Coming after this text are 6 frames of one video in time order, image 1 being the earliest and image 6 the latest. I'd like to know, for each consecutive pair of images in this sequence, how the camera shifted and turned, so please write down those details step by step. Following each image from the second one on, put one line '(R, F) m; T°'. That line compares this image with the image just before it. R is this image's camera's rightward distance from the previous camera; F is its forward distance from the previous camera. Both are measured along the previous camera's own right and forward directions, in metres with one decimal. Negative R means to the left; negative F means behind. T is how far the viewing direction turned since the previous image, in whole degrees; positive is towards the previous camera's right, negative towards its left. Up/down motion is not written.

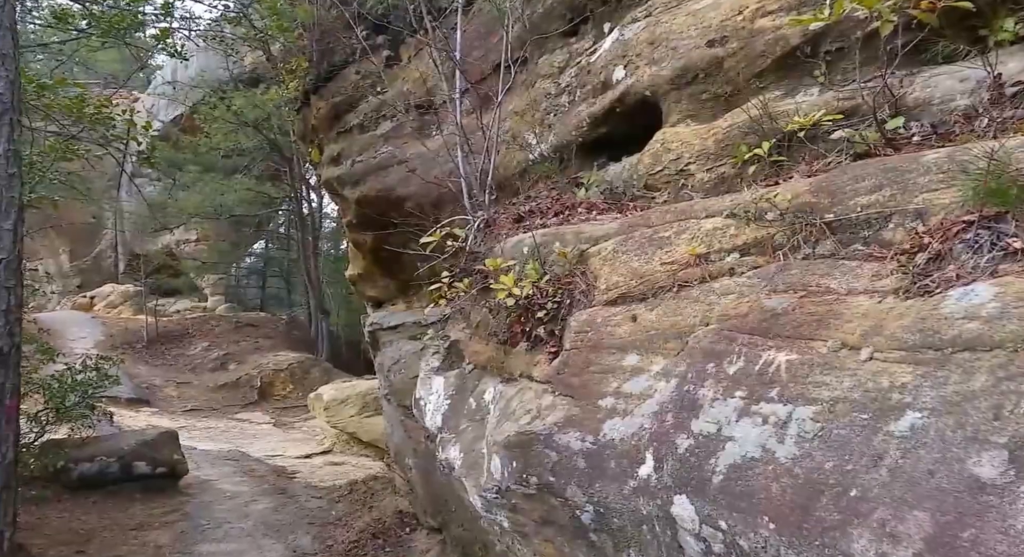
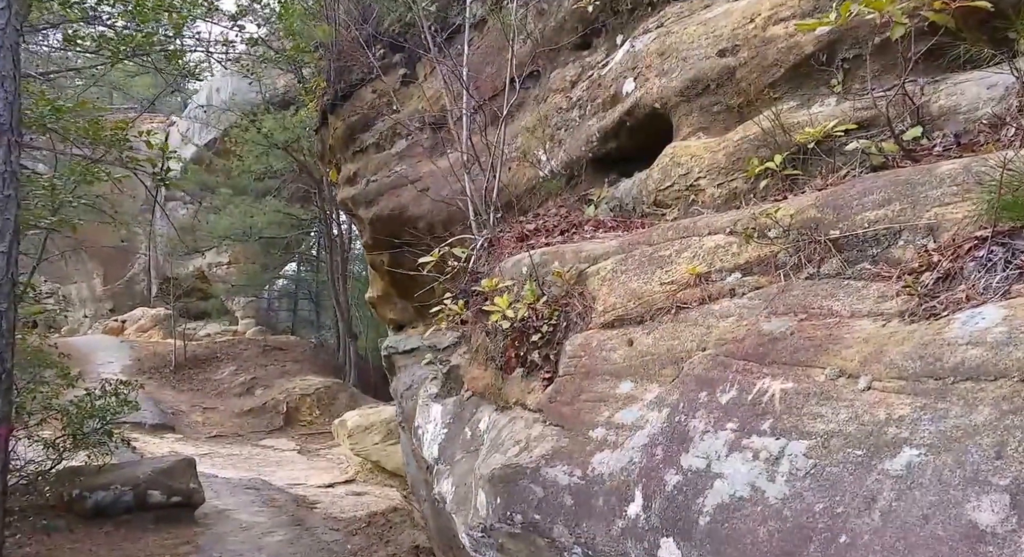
(+0.2, +0.2) m; -3°
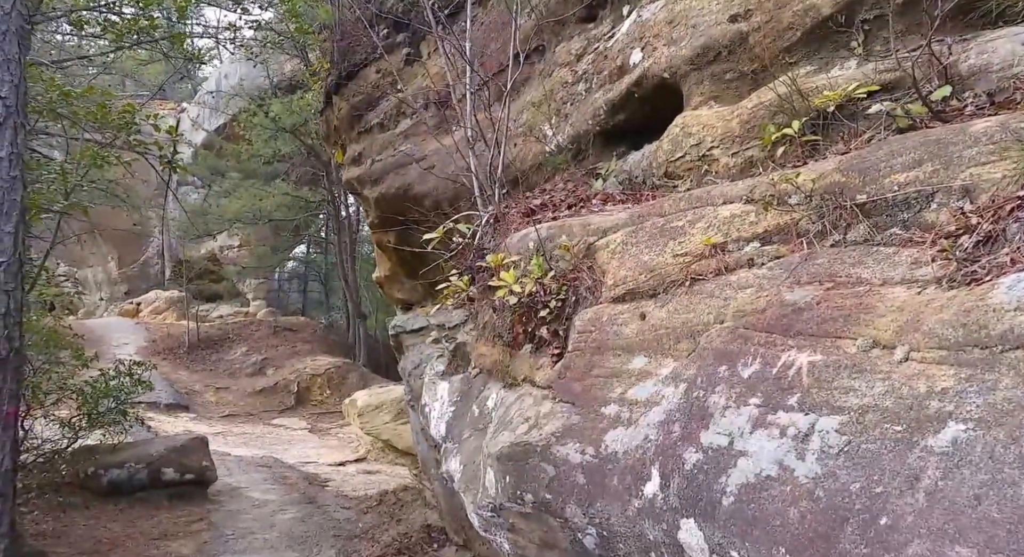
(0.0, +0.1) m; 0°
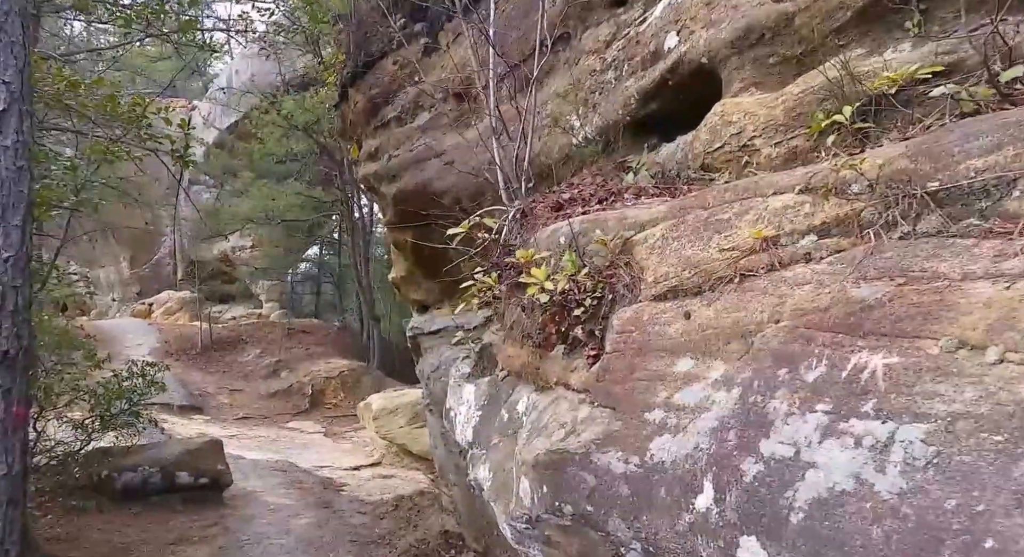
(-0.1, +0.2) m; -1°
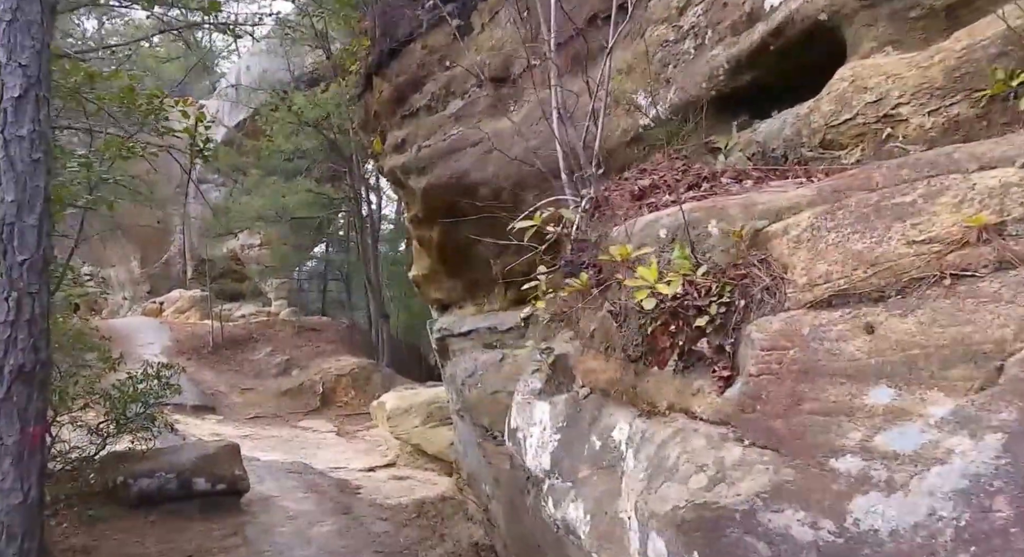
(-0.3, +0.6) m; 0°
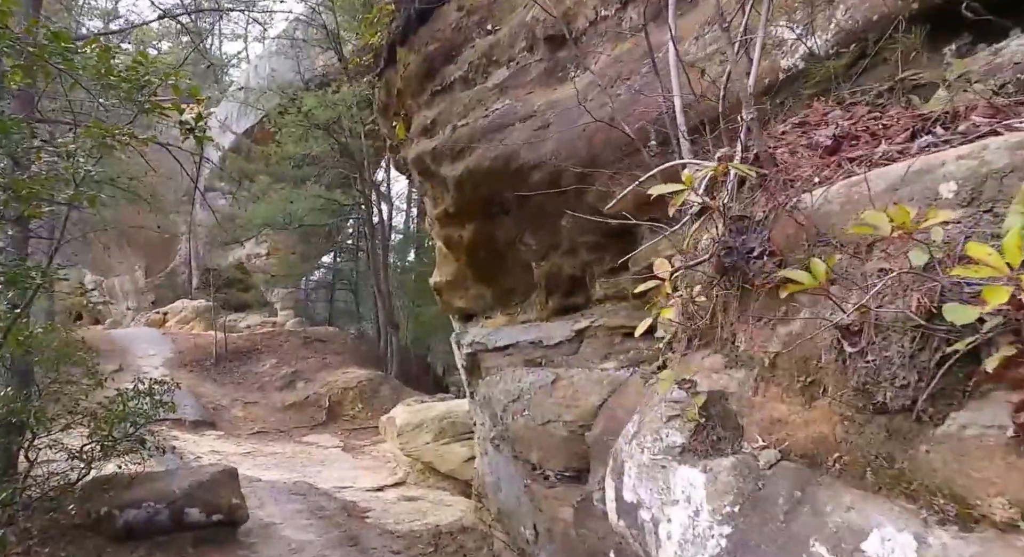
(-0.3, +1.3) m; -1°
